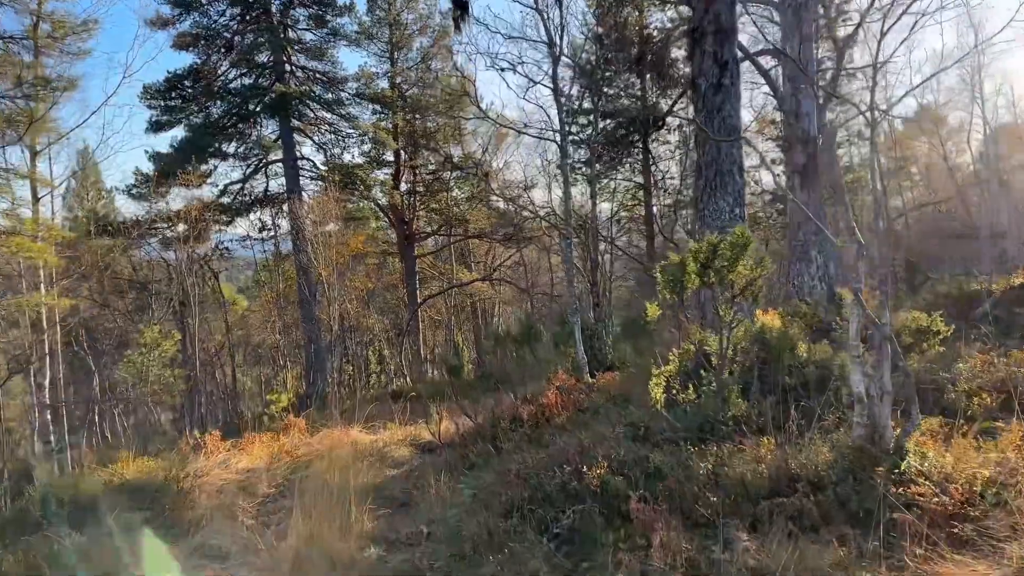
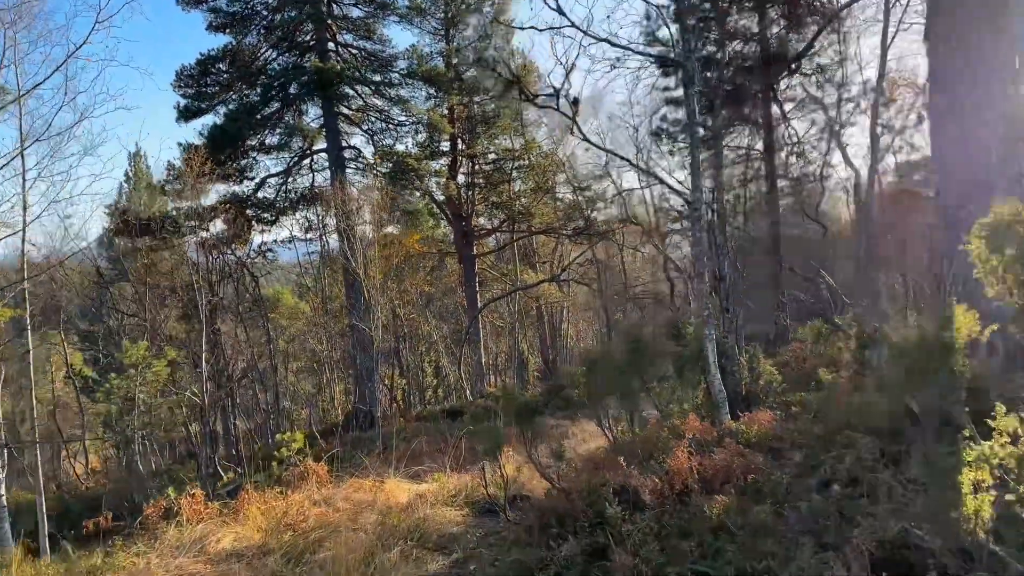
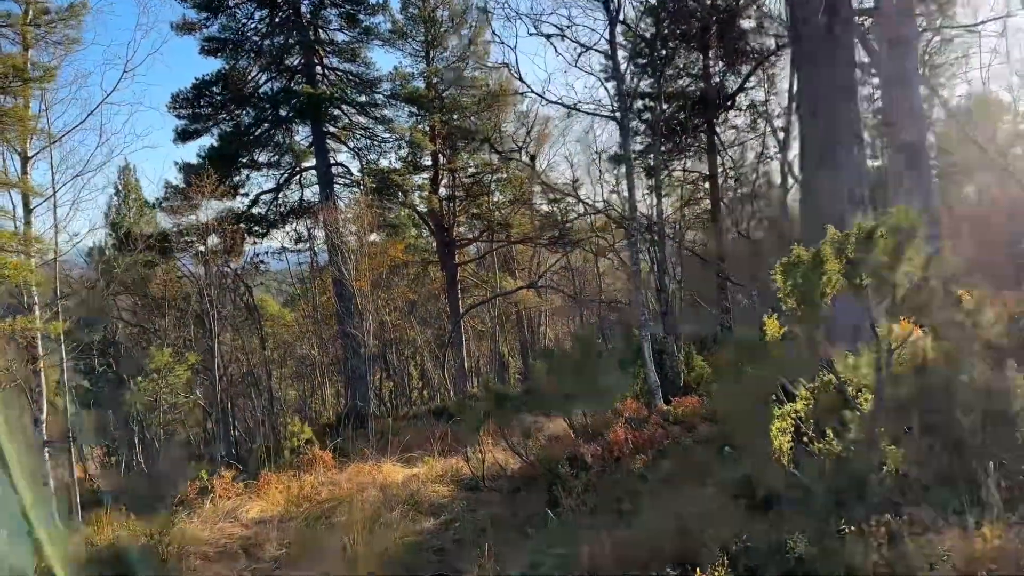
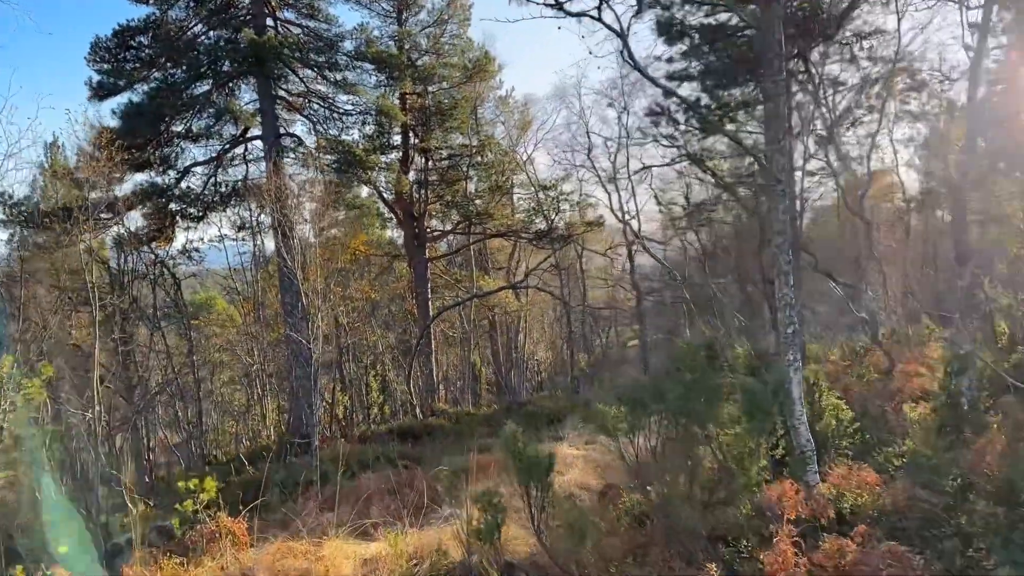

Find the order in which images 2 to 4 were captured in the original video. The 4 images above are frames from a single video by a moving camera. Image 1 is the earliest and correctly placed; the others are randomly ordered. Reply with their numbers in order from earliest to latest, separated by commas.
3, 2, 4
